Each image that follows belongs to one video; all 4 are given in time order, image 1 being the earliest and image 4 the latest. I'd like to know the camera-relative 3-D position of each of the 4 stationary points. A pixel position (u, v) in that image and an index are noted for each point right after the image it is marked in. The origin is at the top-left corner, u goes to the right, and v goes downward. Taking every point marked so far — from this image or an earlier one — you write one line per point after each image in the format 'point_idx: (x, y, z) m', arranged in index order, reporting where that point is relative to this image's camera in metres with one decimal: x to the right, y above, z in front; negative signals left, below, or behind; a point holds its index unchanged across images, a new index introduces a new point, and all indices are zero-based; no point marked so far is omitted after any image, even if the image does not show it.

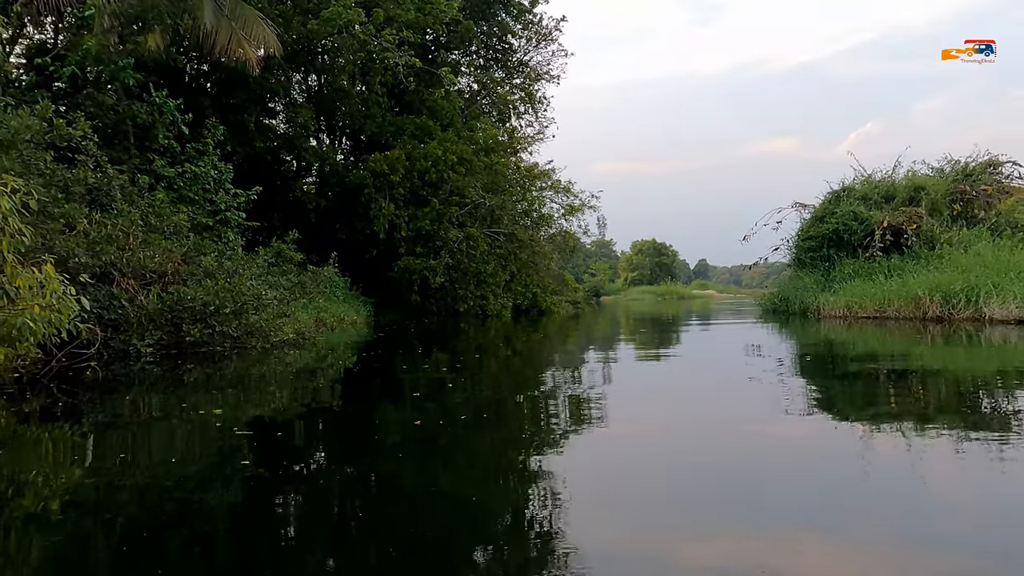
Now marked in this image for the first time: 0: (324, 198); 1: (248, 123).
0: (-4.5, +2.1, +18.2) m
1: (-5.7, +3.6, +16.6) m
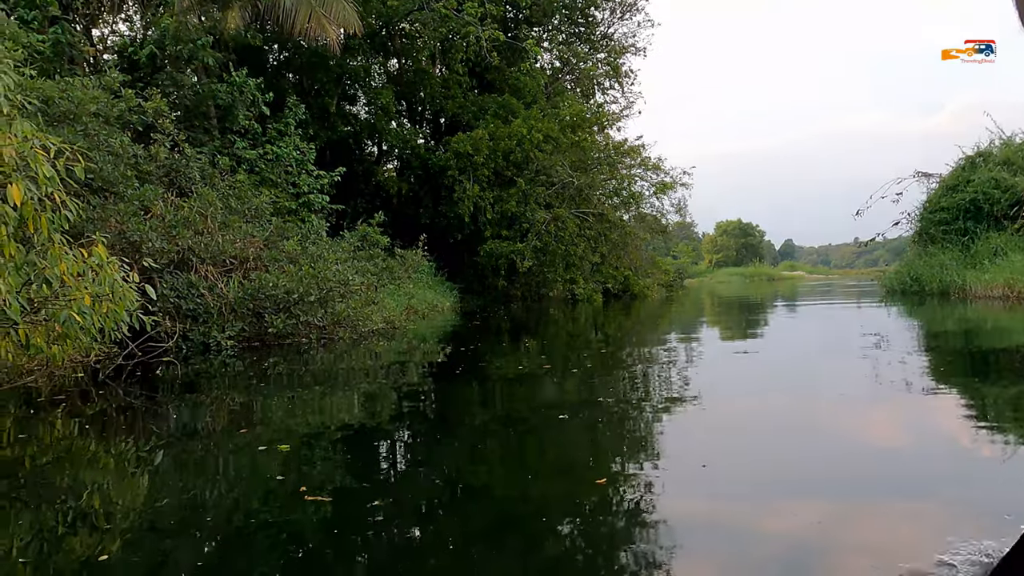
0: (-2.5, +2.5, +17.8) m
1: (-3.9, +3.9, +16.2) m
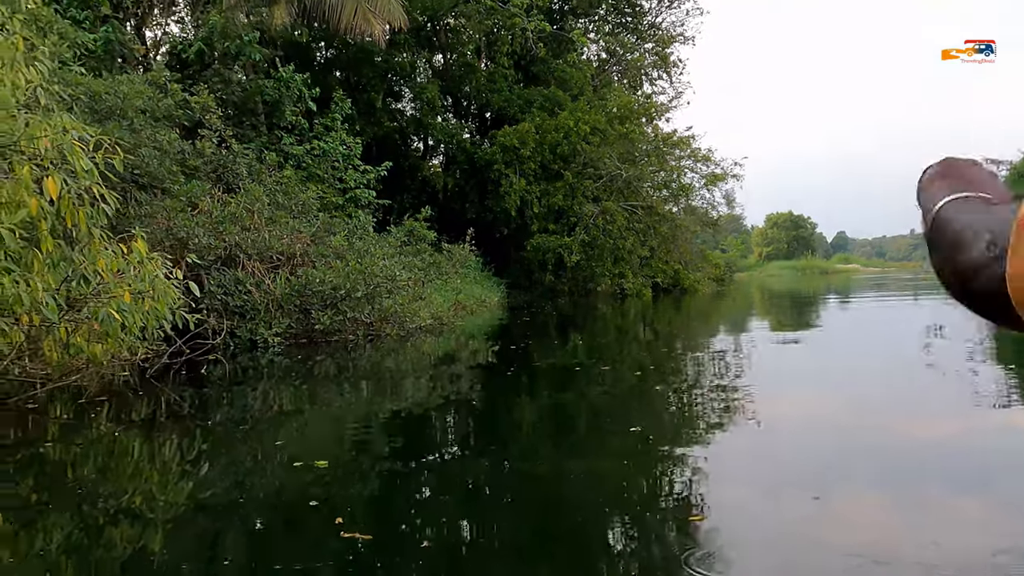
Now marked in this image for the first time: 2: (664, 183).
0: (-1.4, +2.6, +17.7) m
1: (-2.9, +3.9, +16.2) m
2: (+3.2, +2.2, +16.0) m
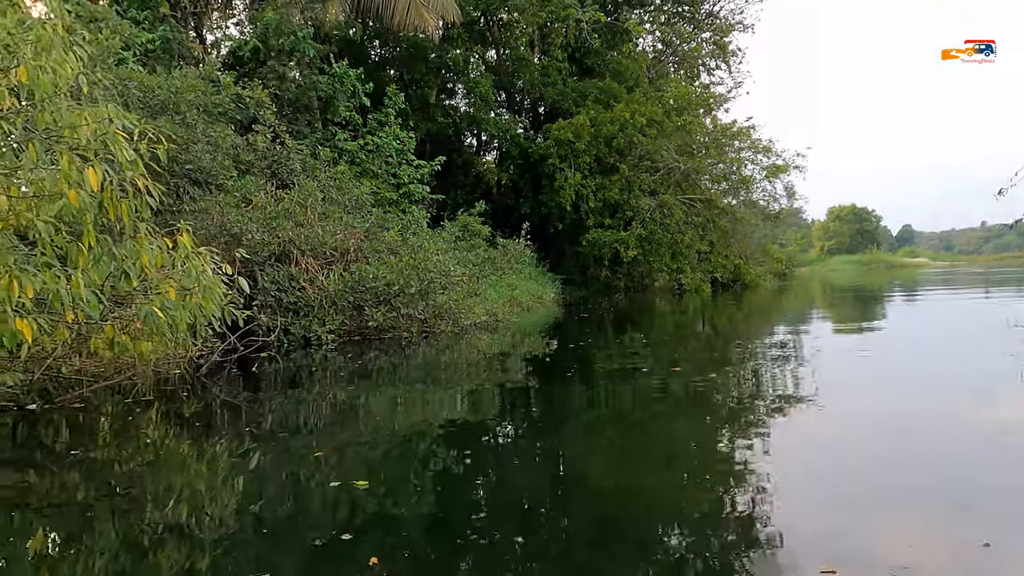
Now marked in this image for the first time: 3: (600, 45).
0: (-0.2, +2.7, +17.5) m
1: (-1.8, +4.0, +16.1) m
2: (+4.3, +2.3, +15.5) m
3: (+2.0, +5.6, +17.8) m
